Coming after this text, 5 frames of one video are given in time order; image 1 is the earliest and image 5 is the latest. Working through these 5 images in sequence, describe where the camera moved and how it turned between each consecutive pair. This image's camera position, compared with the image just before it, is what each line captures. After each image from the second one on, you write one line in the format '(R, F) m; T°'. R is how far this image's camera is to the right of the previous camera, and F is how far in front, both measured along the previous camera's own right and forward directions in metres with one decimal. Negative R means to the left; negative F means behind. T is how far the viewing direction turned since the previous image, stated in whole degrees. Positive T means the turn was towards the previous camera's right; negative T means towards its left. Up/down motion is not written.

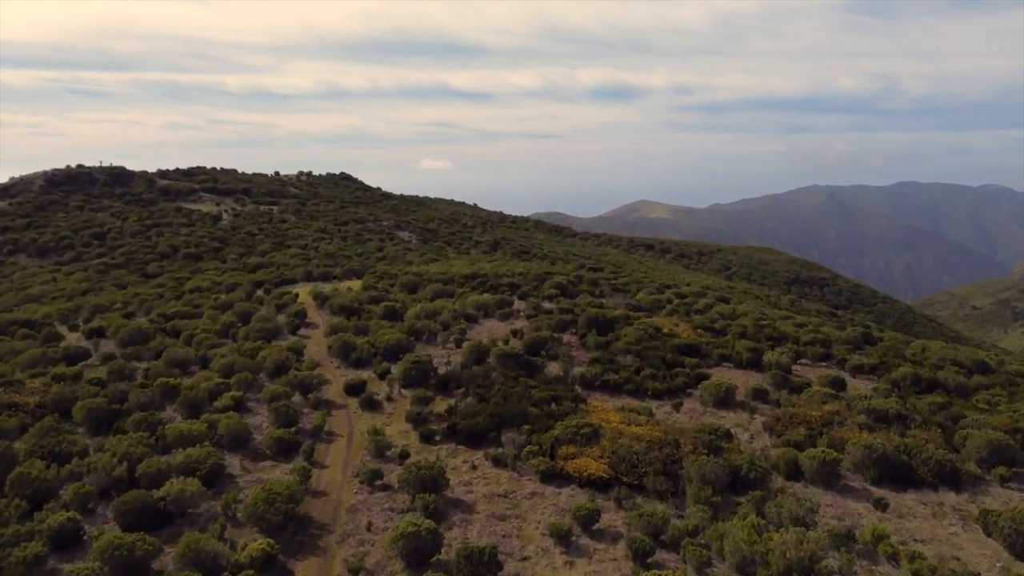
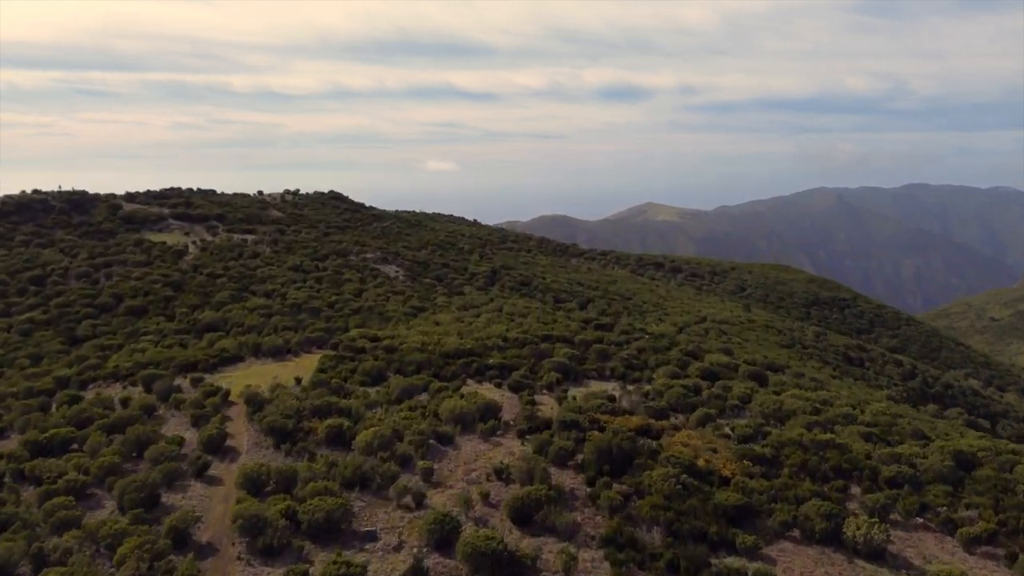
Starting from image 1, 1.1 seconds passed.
(+0.3, +3.8) m; 0°
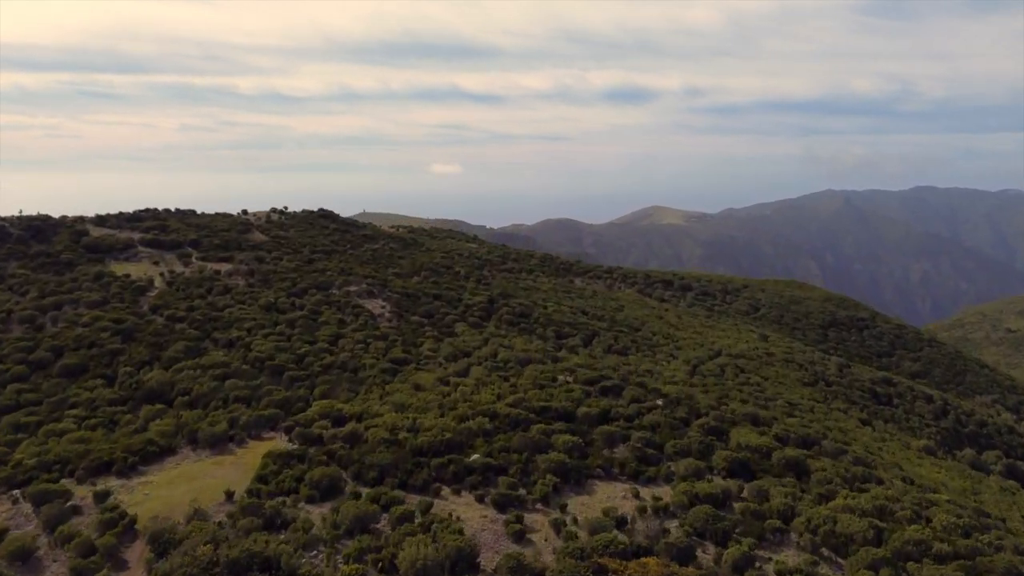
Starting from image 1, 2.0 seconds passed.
(+0.3, +3.0) m; 0°
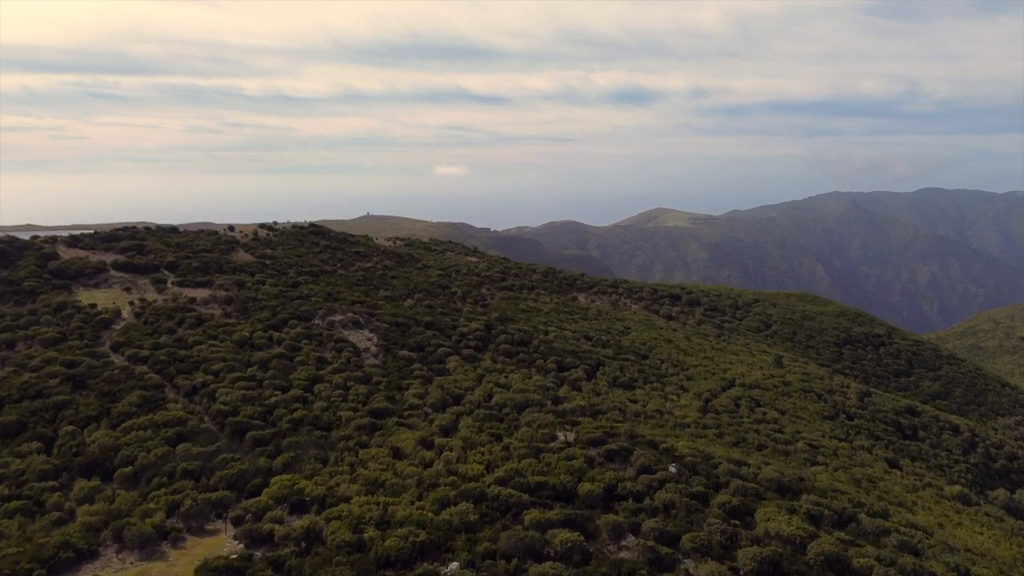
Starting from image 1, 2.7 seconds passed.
(+0.2, +2.4) m; 0°
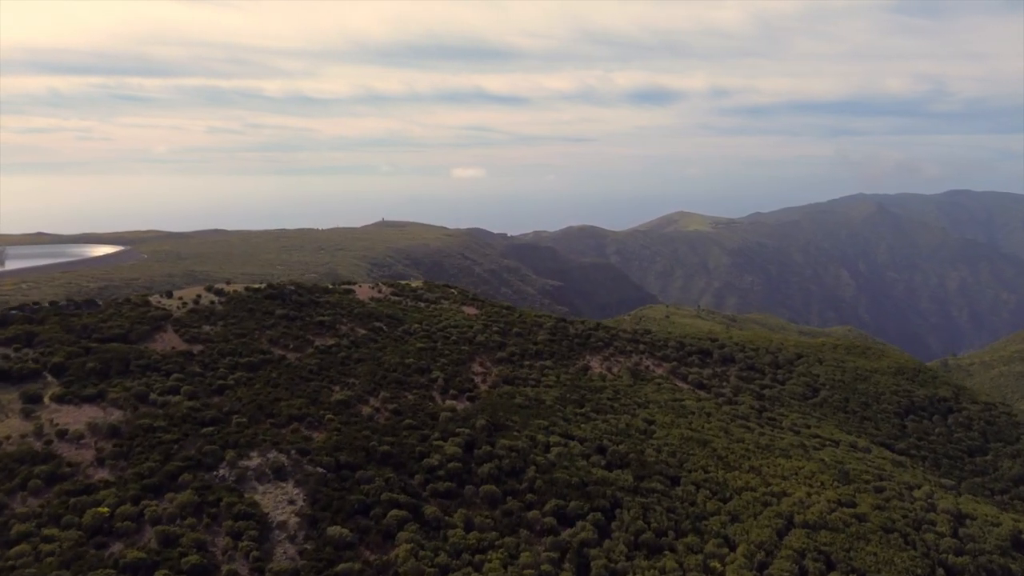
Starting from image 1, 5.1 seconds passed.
(+0.9, +8.1) m; -1°
